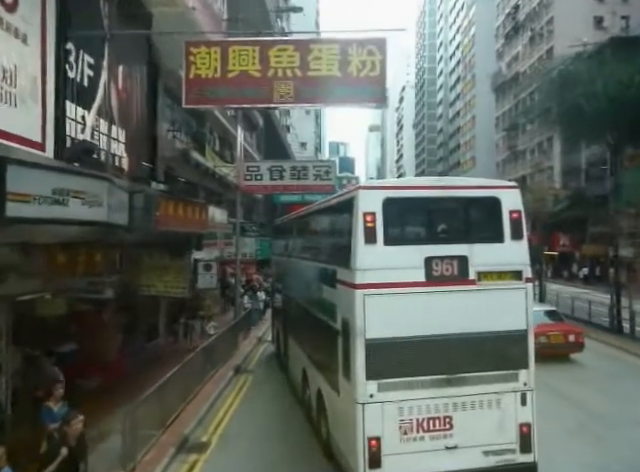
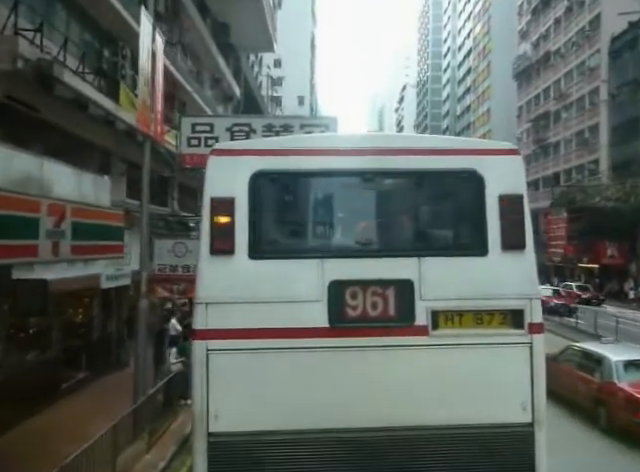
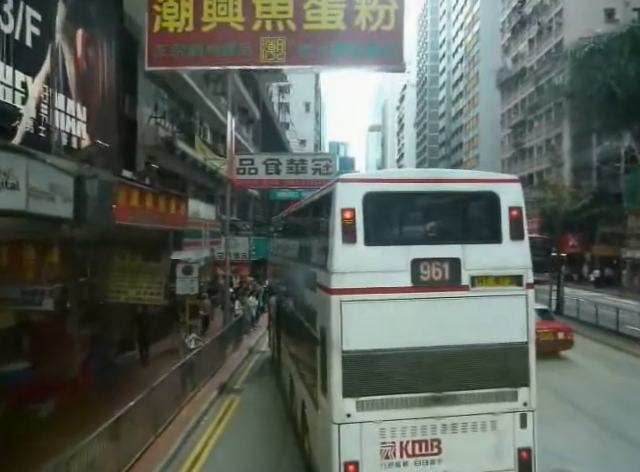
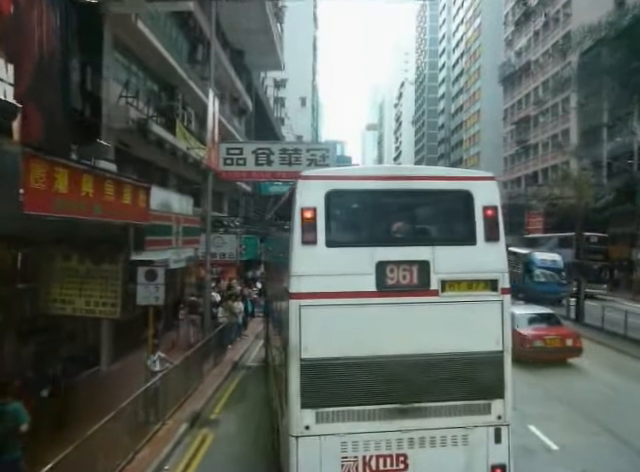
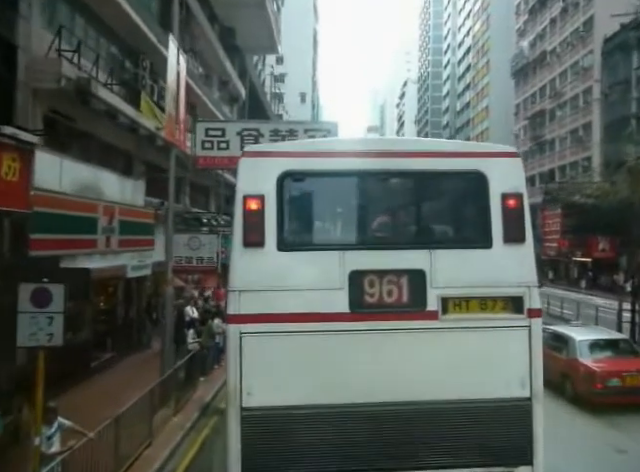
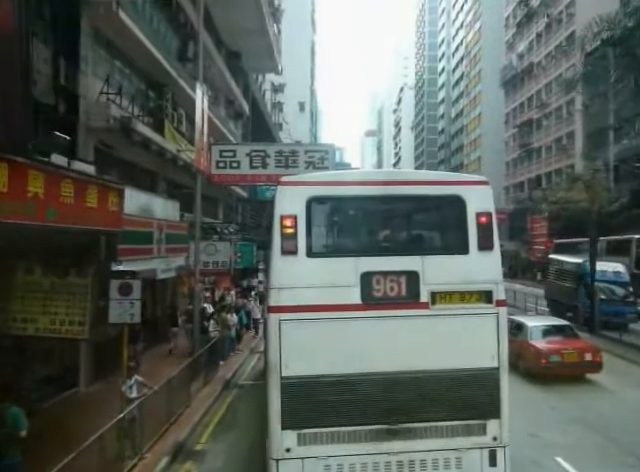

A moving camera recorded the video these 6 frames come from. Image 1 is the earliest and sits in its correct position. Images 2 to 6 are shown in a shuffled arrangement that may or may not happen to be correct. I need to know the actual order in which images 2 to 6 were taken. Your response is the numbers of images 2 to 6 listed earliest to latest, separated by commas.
3, 4, 6, 5, 2
